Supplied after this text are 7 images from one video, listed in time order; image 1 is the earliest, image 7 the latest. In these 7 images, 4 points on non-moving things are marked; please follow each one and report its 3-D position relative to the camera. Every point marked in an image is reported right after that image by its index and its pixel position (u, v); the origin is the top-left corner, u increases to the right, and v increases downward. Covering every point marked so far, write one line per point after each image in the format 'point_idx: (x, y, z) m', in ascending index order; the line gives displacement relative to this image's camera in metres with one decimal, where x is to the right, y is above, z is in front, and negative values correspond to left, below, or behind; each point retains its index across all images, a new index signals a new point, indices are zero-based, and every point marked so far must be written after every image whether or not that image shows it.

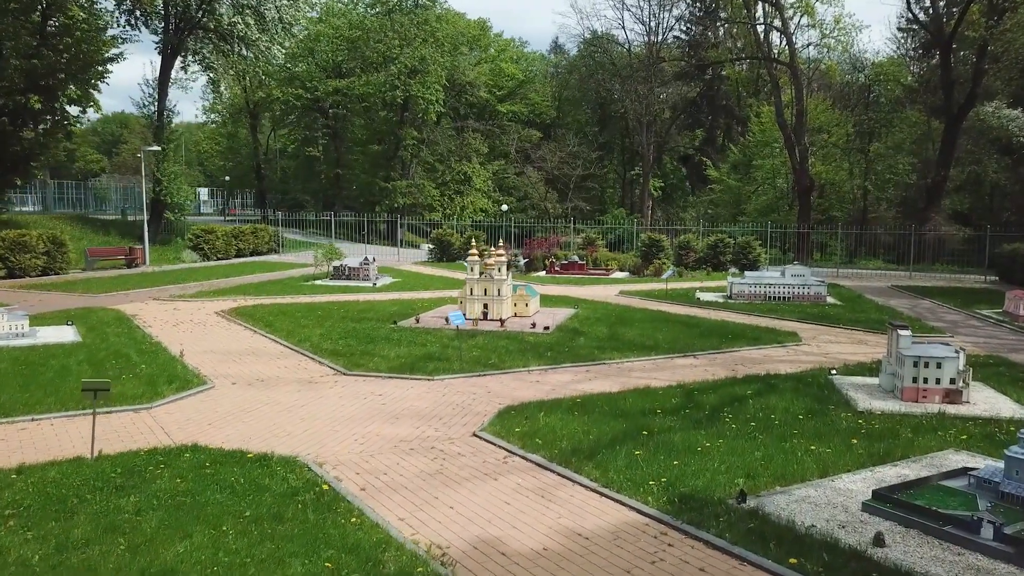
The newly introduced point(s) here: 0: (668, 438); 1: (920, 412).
0: (+1.5, -1.5, +8.2) m
1: (+4.6, -1.4, +9.5) m
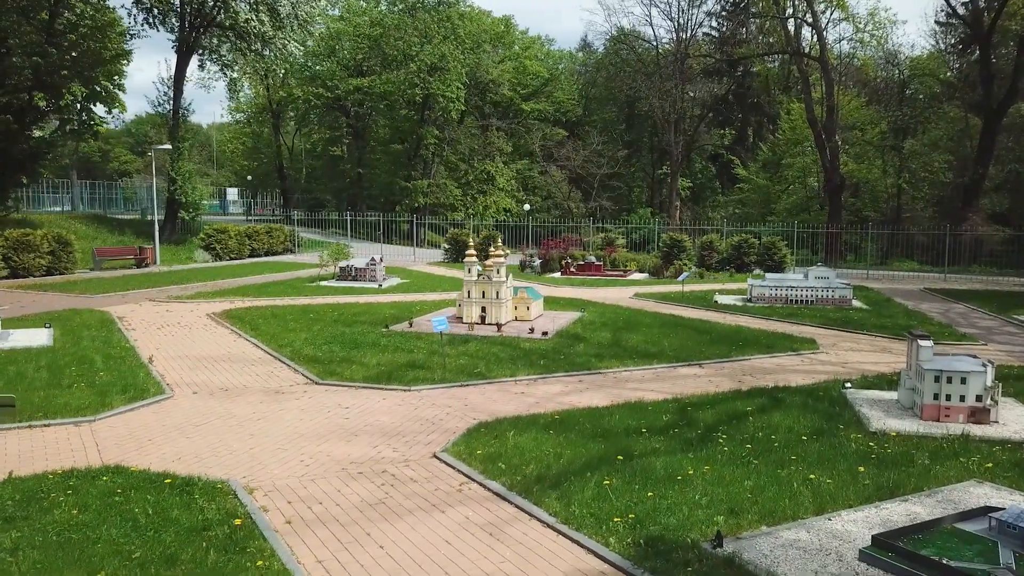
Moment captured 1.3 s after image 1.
0: (+1.2, -1.5, +7.3) m
1: (+4.3, -1.5, +8.5) m
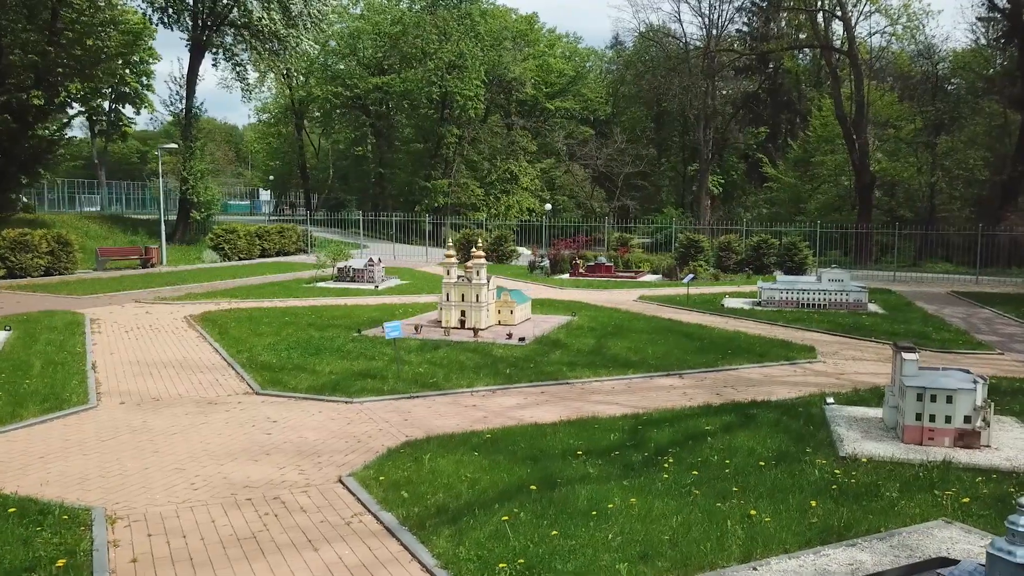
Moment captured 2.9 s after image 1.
0: (+0.4, -1.6, +6.5) m
1: (+3.6, -1.5, +7.5) m
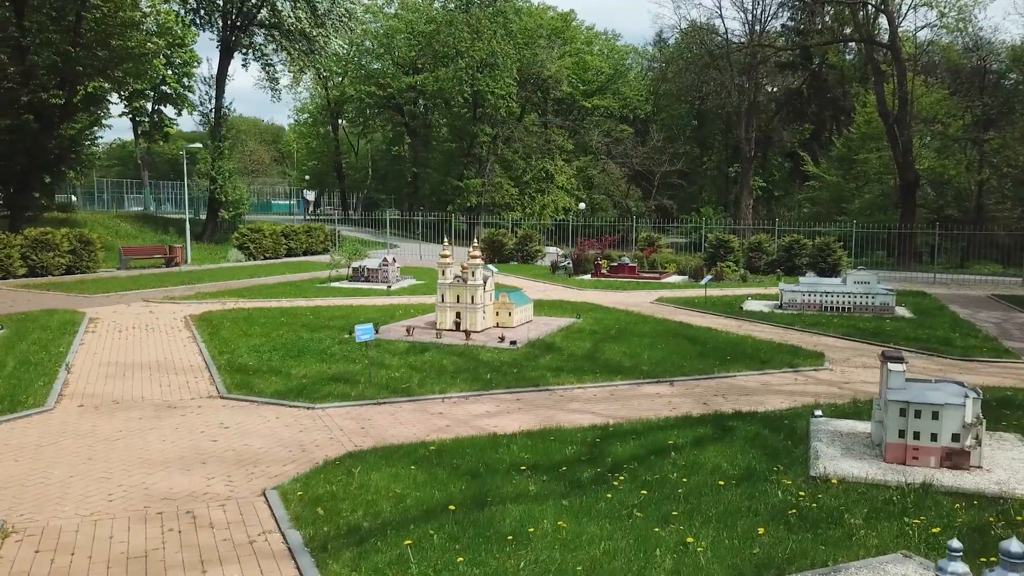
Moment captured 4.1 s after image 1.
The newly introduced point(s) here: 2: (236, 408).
0: (-0.1, -1.6, +6.0) m
1: (+3.1, -1.6, +6.9) m
2: (-3.1, -1.3, +9.4) m
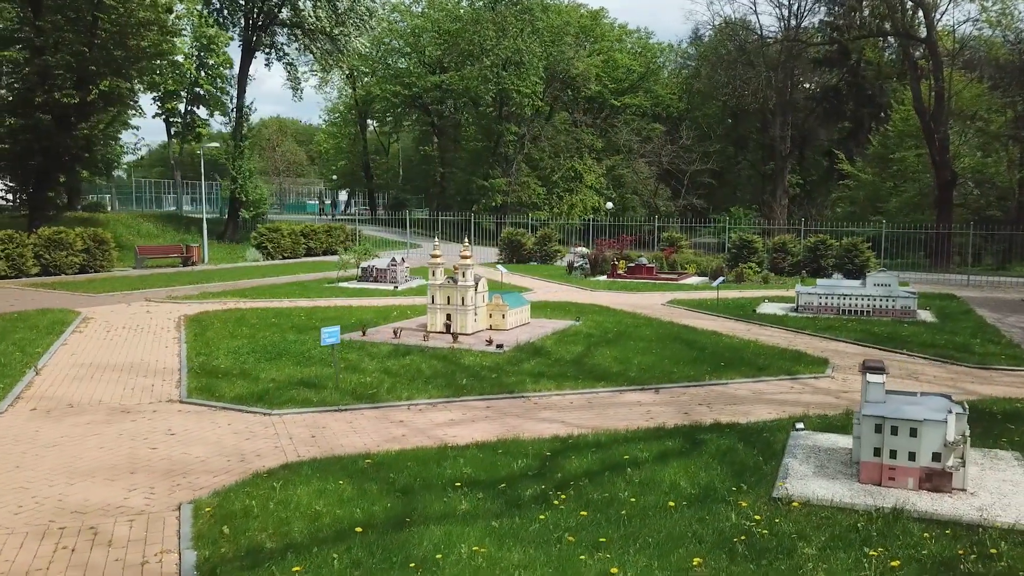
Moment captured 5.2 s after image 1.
0: (-0.6, -1.6, +5.5) m
1: (+2.6, -1.6, +6.3) m
2: (-3.4, -1.3, +9.1) m
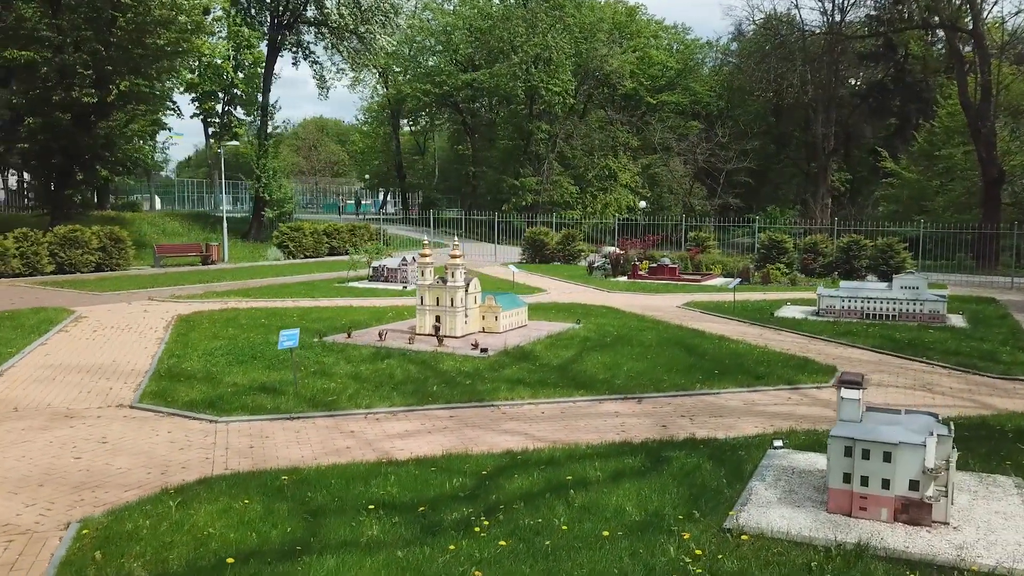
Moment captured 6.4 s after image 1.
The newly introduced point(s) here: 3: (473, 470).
0: (-1.2, -1.6, +5.0) m
1: (+2.1, -1.6, +5.5) m
2: (-3.9, -1.3, +8.6) m
3: (-0.3, -1.5, +6.9) m
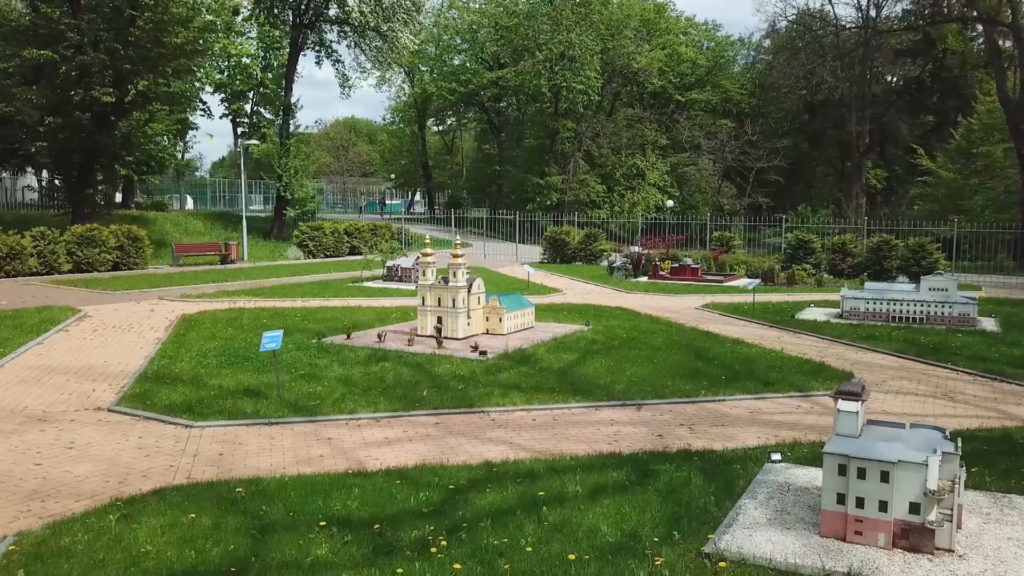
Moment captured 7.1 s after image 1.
0: (-1.5, -1.7, +4.6) m
1: (+1.8, -1.7, +5.0) m
2: (-4.0, -1.3, +8.3) m
3: (-0.5, -1.5, +6.4) m
